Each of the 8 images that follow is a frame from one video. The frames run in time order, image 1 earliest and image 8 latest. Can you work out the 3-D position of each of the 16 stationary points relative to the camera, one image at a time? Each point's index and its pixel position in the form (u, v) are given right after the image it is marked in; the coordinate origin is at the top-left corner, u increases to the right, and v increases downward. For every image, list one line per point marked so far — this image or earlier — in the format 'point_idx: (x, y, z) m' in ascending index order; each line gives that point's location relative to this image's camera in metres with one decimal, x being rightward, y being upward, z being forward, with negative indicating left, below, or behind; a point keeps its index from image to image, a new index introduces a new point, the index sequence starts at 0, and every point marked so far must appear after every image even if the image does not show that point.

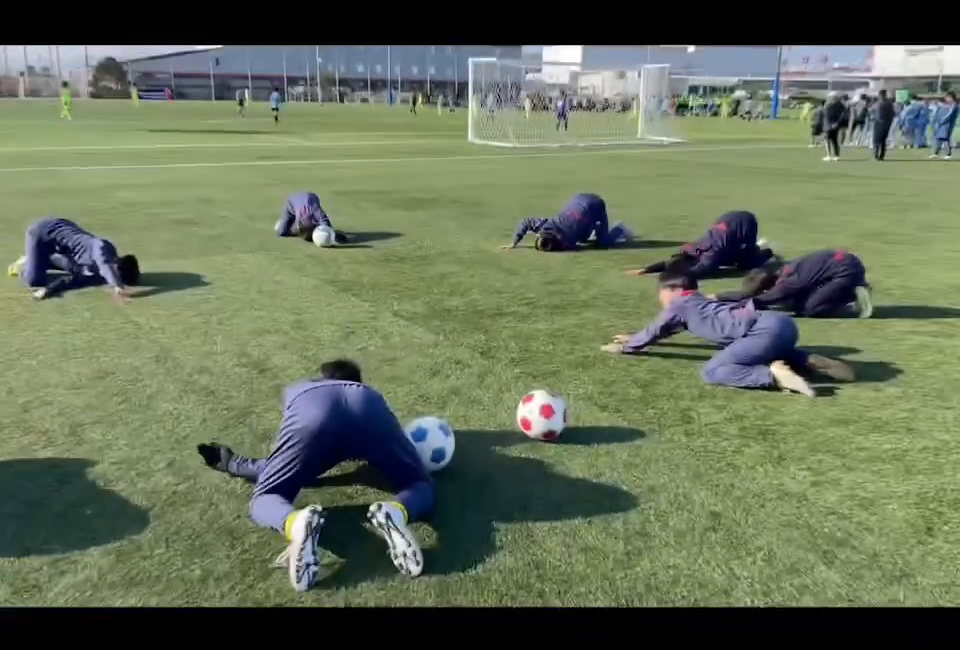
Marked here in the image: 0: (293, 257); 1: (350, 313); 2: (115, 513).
0: (-2.1, +0.7, +8.7) m
1: (-1.1, +0.1, +6.2) m
2: (-1.4, -0.7, +3.0) m
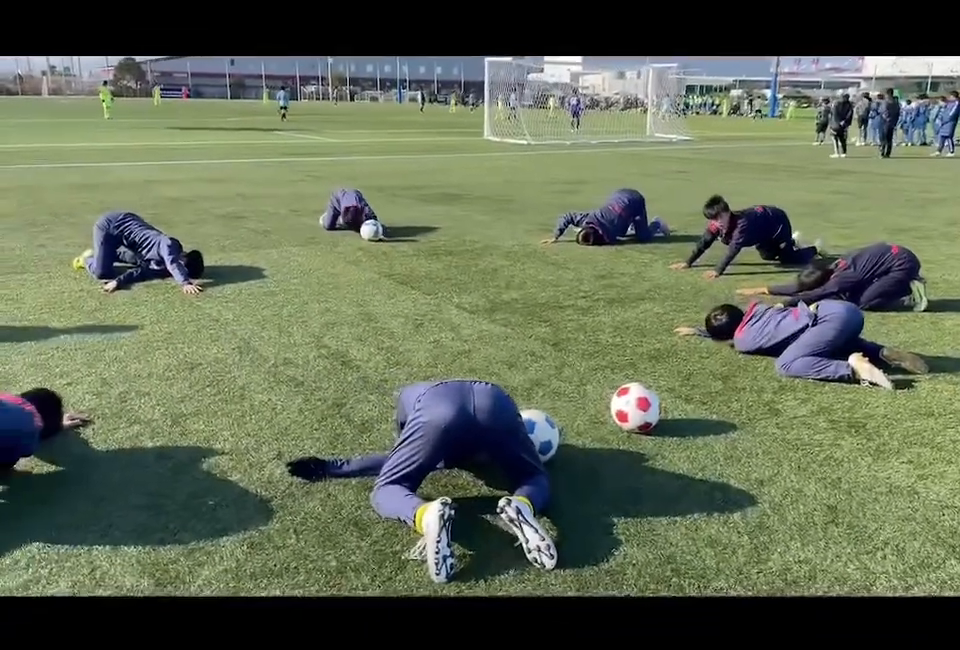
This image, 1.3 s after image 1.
0: (-1.6, +0.8, +8.7) m
1: (-0.6, +0.2, +6.3) m
2: (-0.9, -0.7, +3.1) m
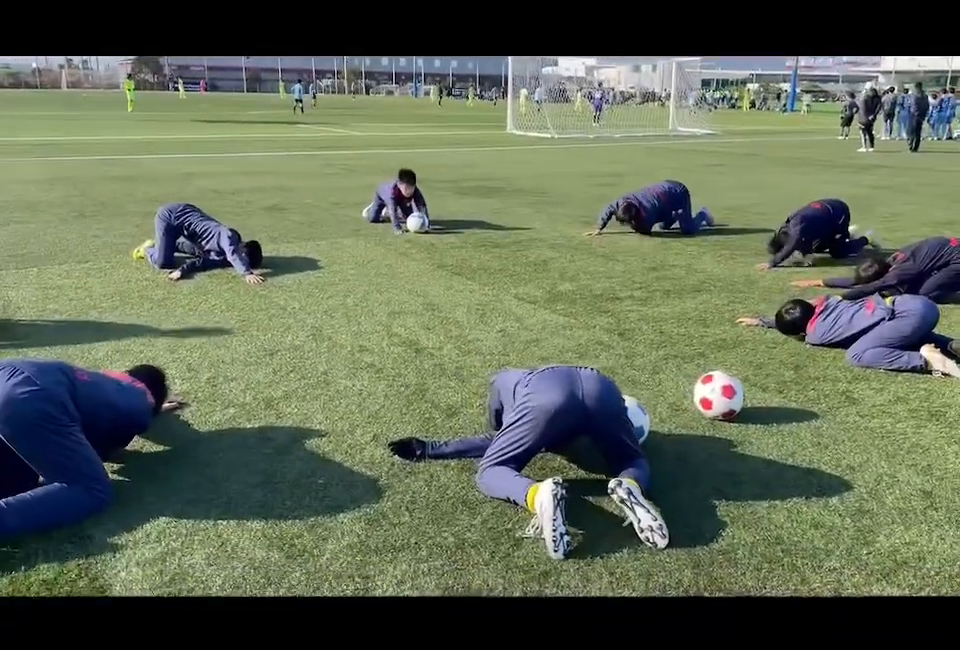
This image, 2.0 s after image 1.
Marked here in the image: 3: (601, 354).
0: (-1.0, +0.9, +8.8) m
1: (-0.1, +0.2, +6.3) m
2: (-0.5, -0.6, +3.2) m
3: (+0.8, -0.2, +4.9) m
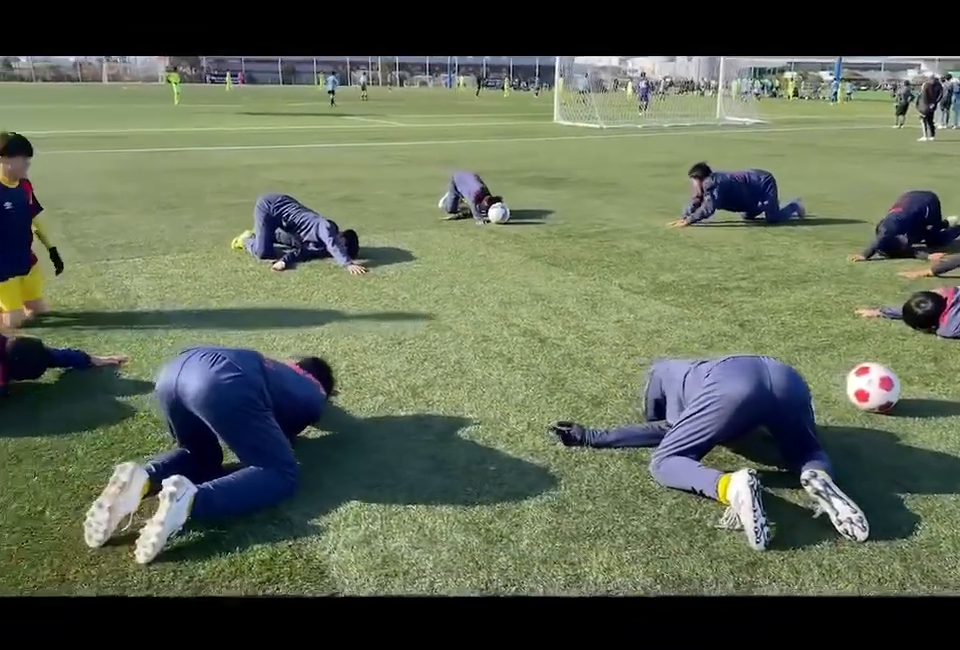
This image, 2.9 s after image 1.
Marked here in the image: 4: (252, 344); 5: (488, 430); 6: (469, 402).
0: (-0.1, +1.0, +8.9) m
1: (+0.7, +0.3, +6.3) m
2: (+0.2, -0.6, +3.2) m
3: (+1.5, -0.1, +4.9) m
4: (-1.4, -0.1, +4.8) m
5: (0.0, -0.5, +3.6) m
6: (0.0, -0.4, +4.0) m
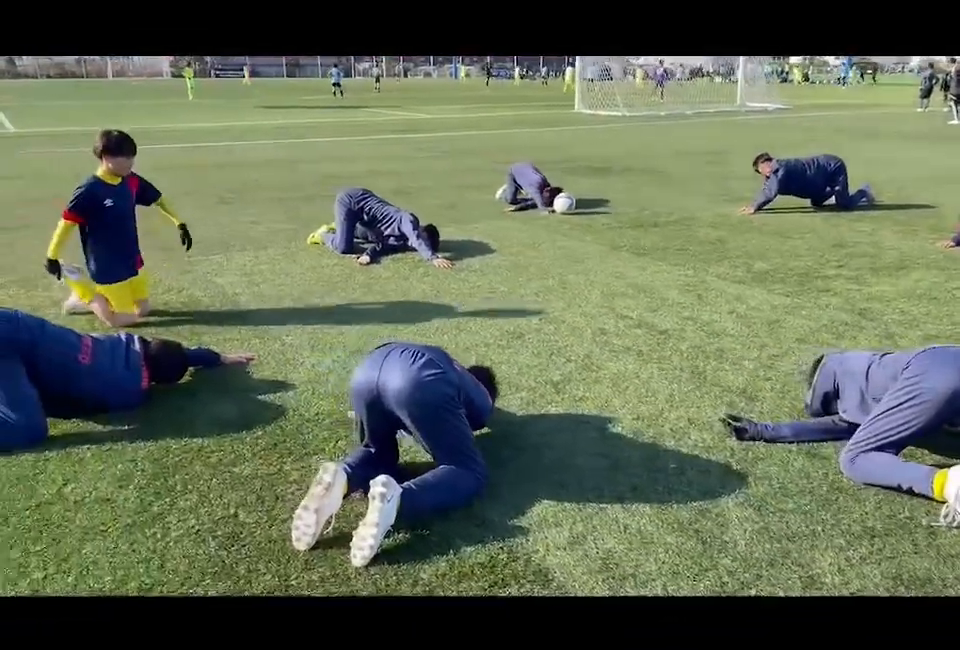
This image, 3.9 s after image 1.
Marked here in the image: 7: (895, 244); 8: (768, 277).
0: (+0.7, +1.1, +8.8) m
1: (+1.5, +0.4, +6.3) m
2: (+0.9, -0.6, +3.1) m
3: (+2.3, -0.1, +4.8) m
4: (-0.6, -0.1, +4.8) m
5: (+0.8, -0.4, +3.6) m
6: (+0.7, -0.3, +3.9) m
7: (+3.9, +0.8, +7.5) m
8: (+2.3, +0.4, +6.3) m
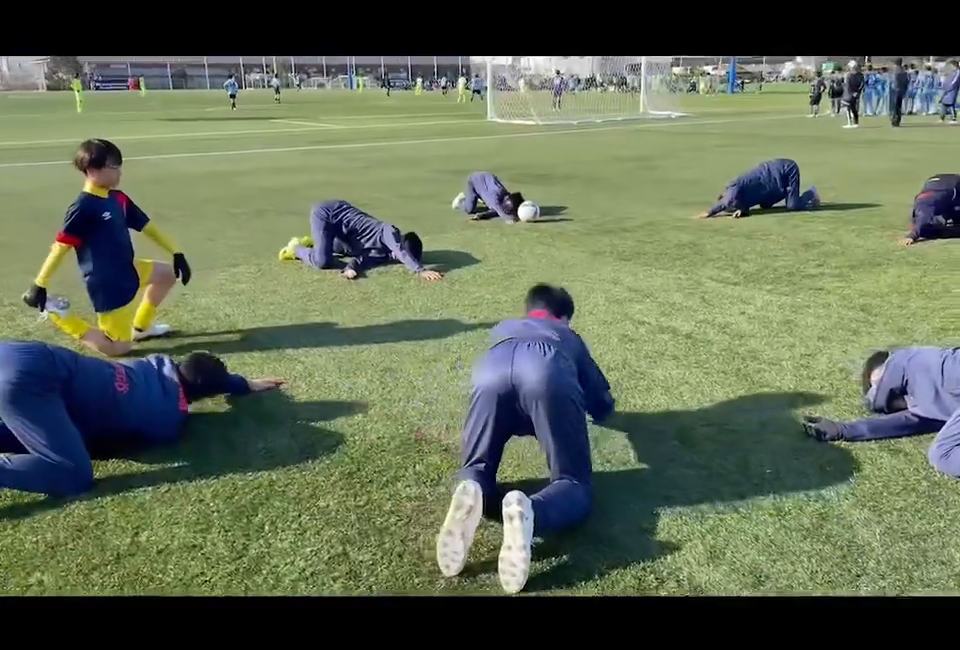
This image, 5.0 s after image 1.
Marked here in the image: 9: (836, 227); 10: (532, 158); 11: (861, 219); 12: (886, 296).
0: (+0.4, +1.0, +8.7) m
1: (+1.5, +0.4, +6.3) m
2: (+1.3, -0.6, +3.1) m
3: (+2.4, 0.0, +4.9) m
4: (-0.5, -0.2, +4.6) m
5: (+1.1, -0.5, +3.5) m
6: (+1.0, -0.4, +3.9) m
7: (+3.7, +0.8, +7.8) m
8: (+2.3, +0.4, +6.4) m
9: (+3.9, +1.1, +8.7) m
10: (+1.3, +3.9, +18.4) m
11: (+4.4, +1.2, +9.1) m
12: (+3.0, +0.2, +5.7) m
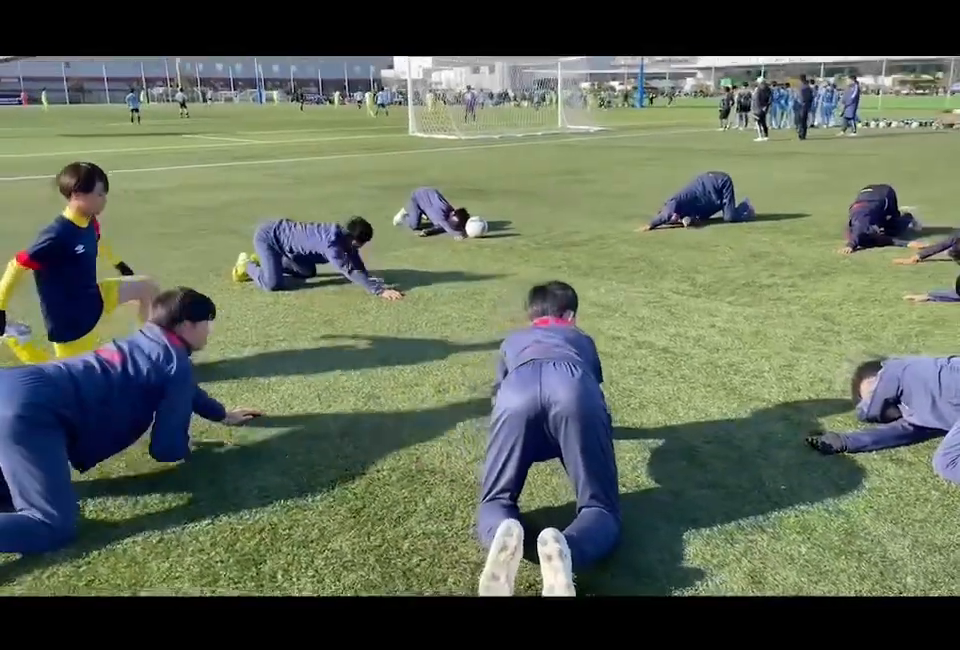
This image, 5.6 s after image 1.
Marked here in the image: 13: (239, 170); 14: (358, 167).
0: (-0.2, +0.8, +8.6) m
1: (+1.2, +0.3, +6.3) m
2: (+1.3, -0.6, +3.1) m
3: (+2.3, -0.1, +5.0) m
4: (-0.6, -0.3, +4.4) m
5: (+1.1, -0.5, +3.5) m
6: (+0.9, -0.5, +3.8) m
7: (+3.3, +0.8, +8.1) m
8: (+2.0, +0.3, +6.5) m
9: (+3.3, +1.0, +8.9) m
10: (-0.3, +3.6, +18.4) m
11: (+3.8, +1.1, +9.4) m
12: (+2.7, +0.2, +5.8) m
13: (-5.8, +3.8, +19.5) m
14: (-2.9, +4.0, +19.7) m
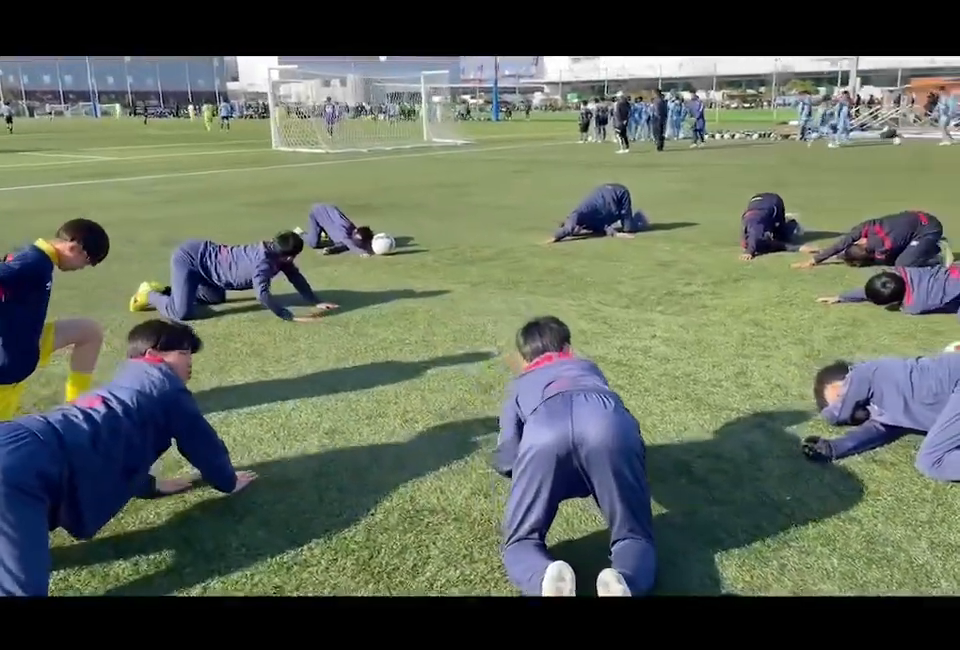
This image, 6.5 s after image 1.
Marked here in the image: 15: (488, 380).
0: (-1.1, +0.6, +8.4) m
1: (+0.6, +0.1, +6.3) m
2: (+1.3, -0.7, +3.1) m
3: (+2.0, -0.1, +5.2) m
4: (-0.7, -0.5, +4.1) m
5: (+1.1, -0.6, +3.5) m
6: (+0.8, -0.5, +3.8) m
7: (+2.4, +0.7, +8.4) m
8: (+1.4, +0.2, +6.6) m
9: (+2.3, +0.9, +9.2) m
10: (-3.0, +3.1, +18.0) m
11: (+2.7, +1.1, +9.8) m
12: (+2.2, +0.1, +6.1) m
13: (-8.6, +3.1, +18.2) m
14: (-5.8, +3.4, +18.9) m
15: (+0.1, -0.3, +4.6) m
